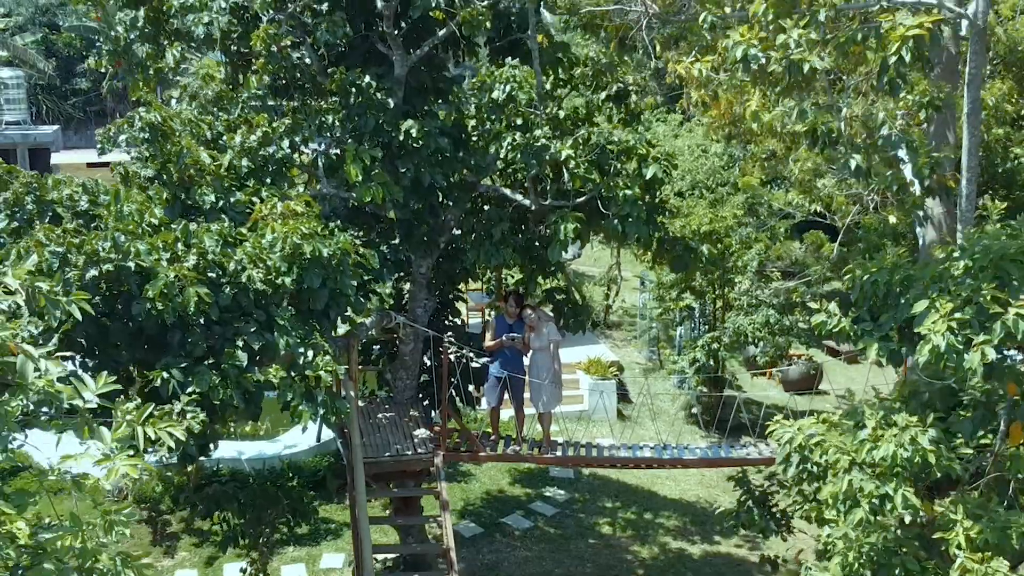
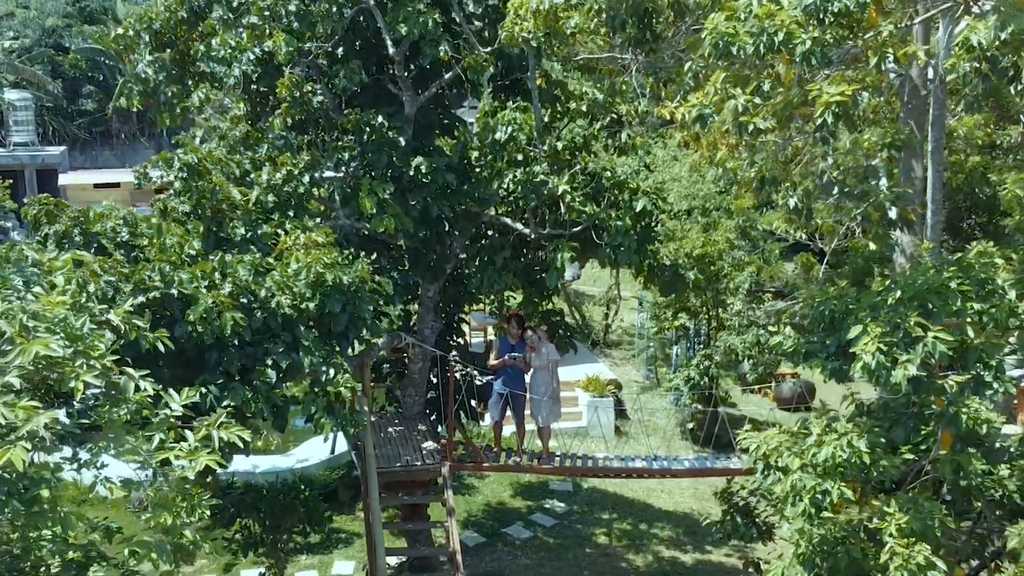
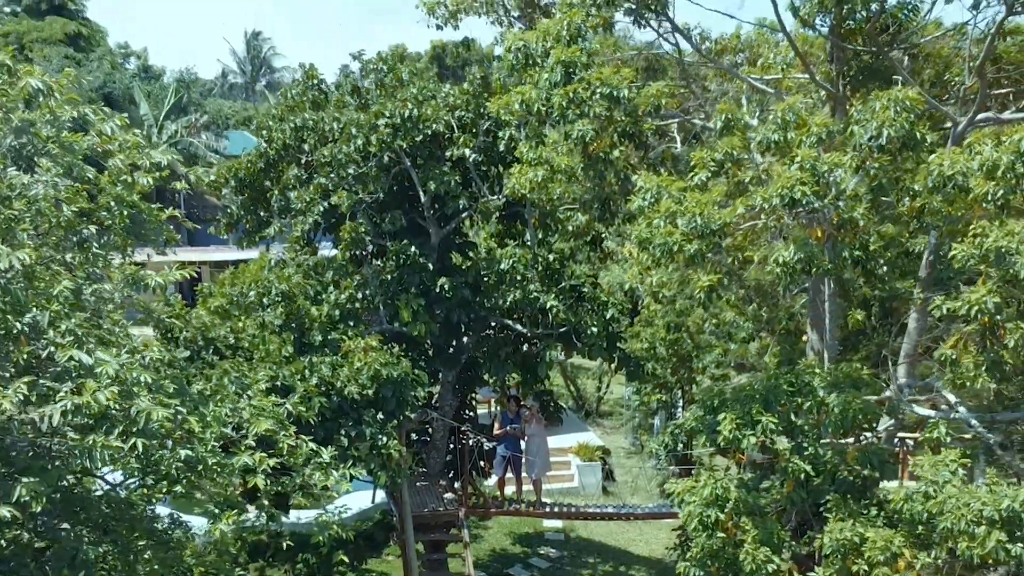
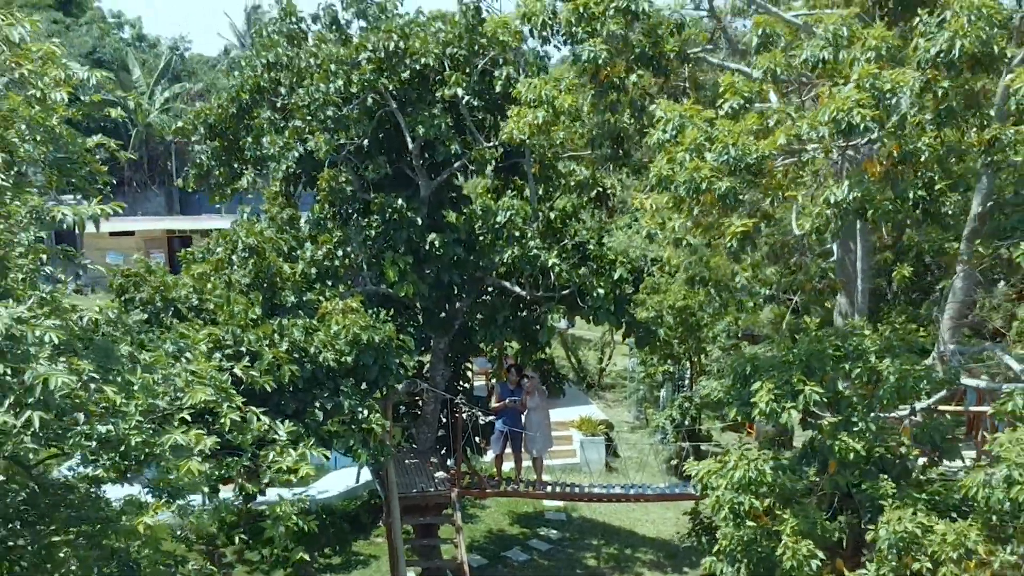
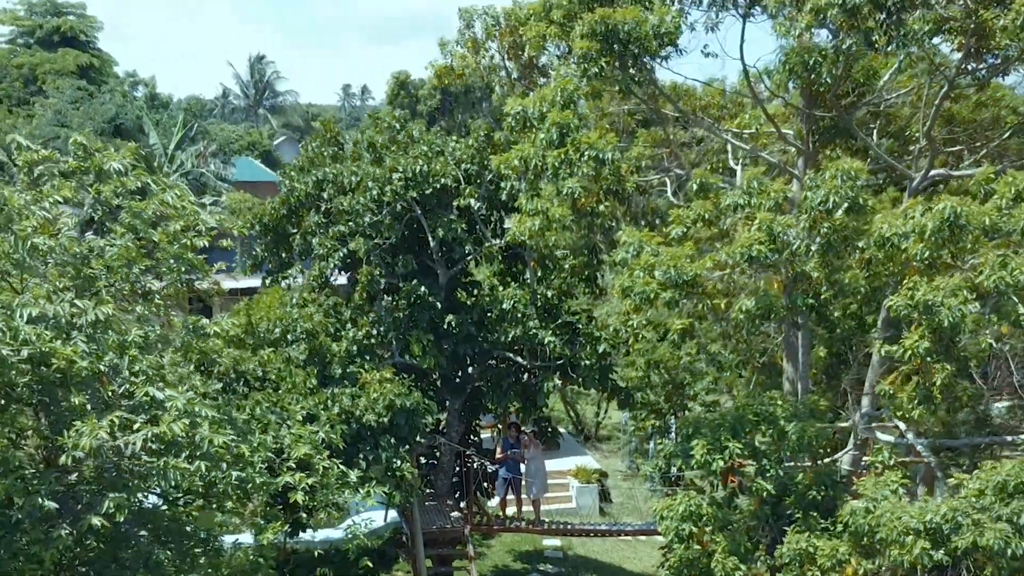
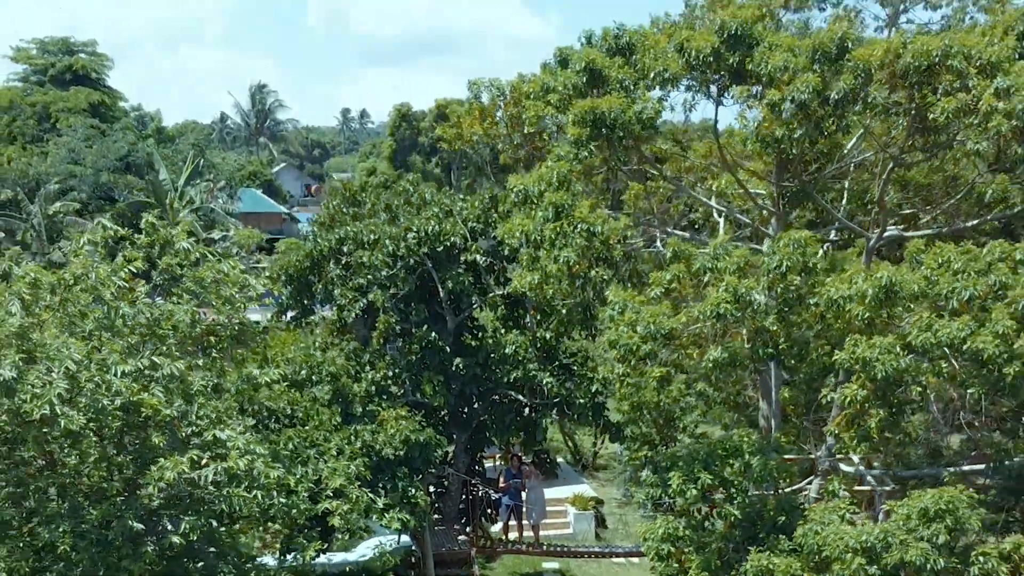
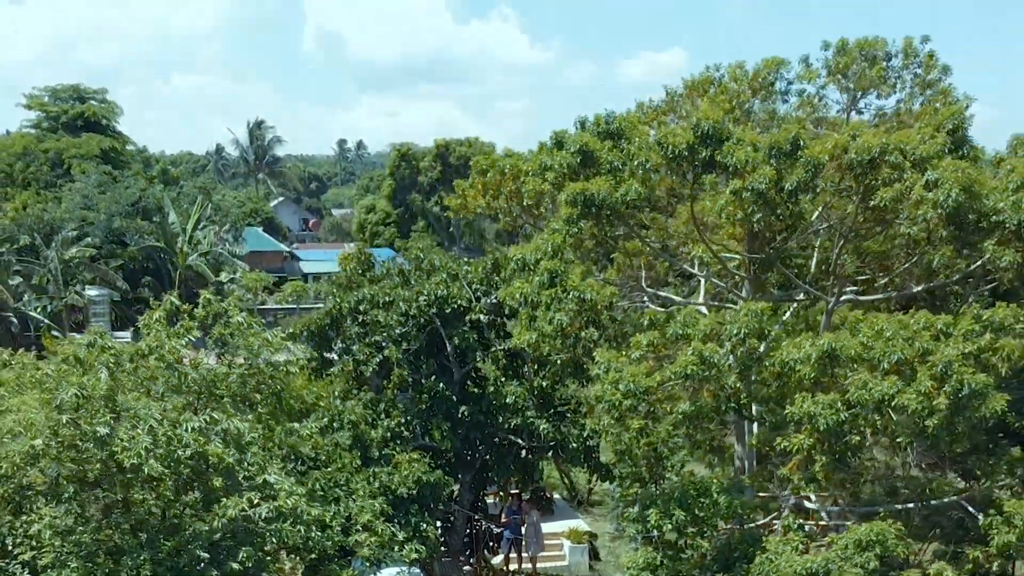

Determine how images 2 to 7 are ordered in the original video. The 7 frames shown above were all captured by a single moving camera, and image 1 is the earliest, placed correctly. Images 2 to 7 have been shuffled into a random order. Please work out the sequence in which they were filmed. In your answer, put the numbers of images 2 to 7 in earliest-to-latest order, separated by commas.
2, 4, 3, 5, 6, 7
